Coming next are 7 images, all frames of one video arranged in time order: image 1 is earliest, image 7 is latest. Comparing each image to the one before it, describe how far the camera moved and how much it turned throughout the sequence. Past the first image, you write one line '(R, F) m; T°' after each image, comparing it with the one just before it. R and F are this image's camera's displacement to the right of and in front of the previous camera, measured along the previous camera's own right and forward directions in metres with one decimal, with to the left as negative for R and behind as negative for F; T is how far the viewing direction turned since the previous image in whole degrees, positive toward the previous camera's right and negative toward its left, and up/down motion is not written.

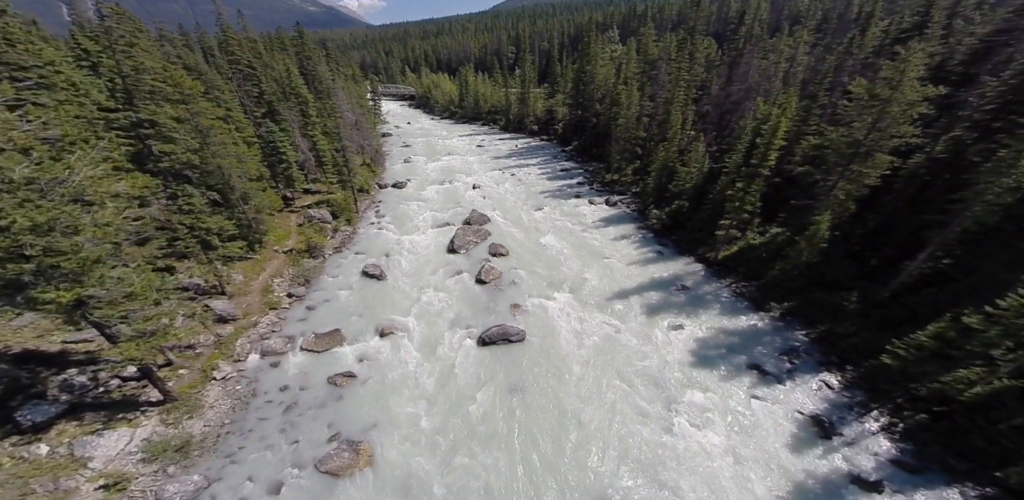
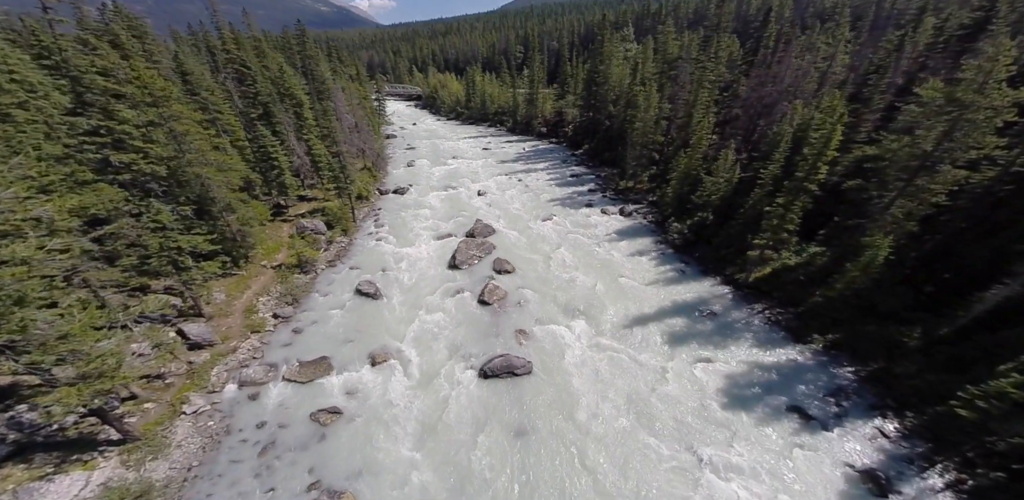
(-0.1, +2.4) m; -1°
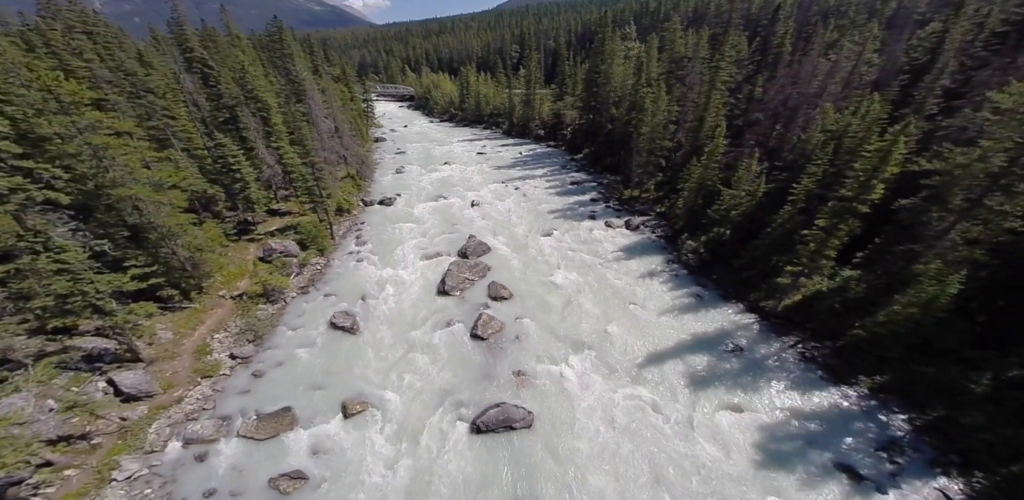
(0.0, +3.0) m; +1°
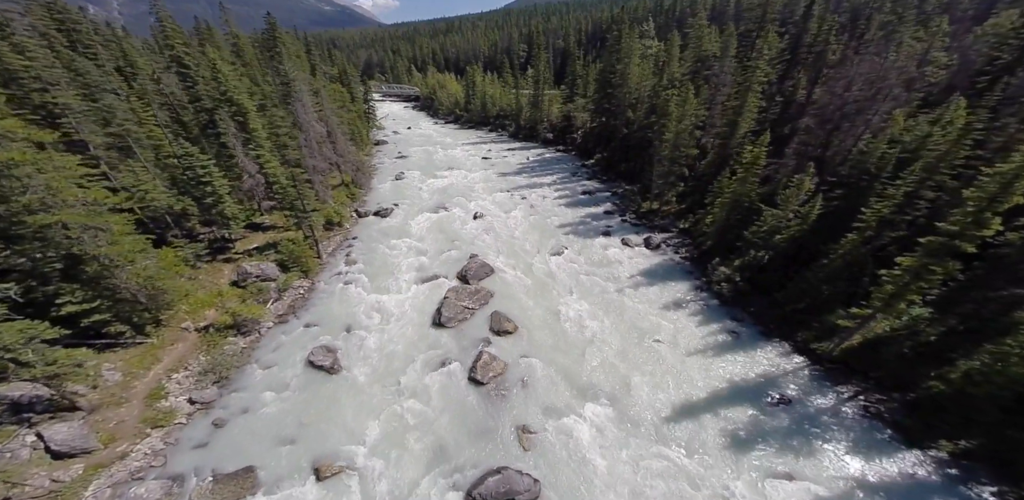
(0.0, +3.0) m; -1°
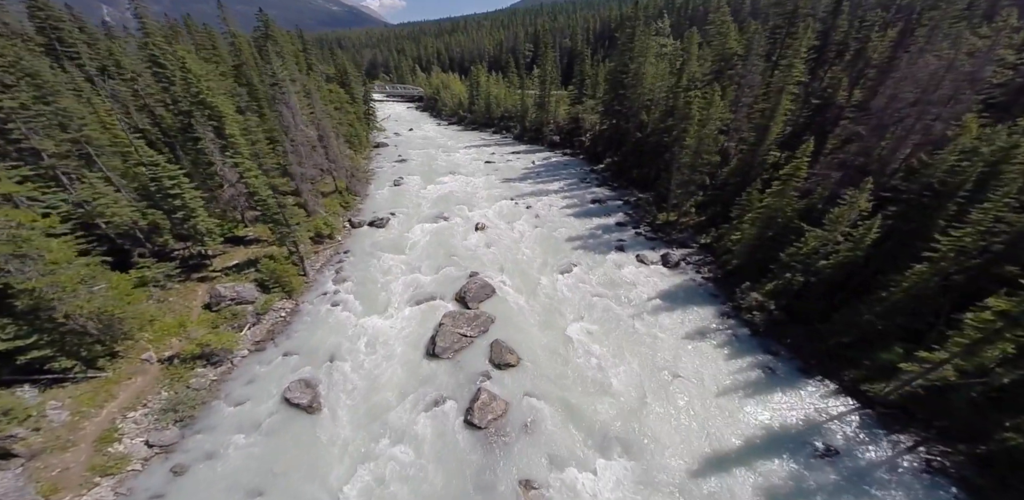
(+0.1, +2.3) m; -1°
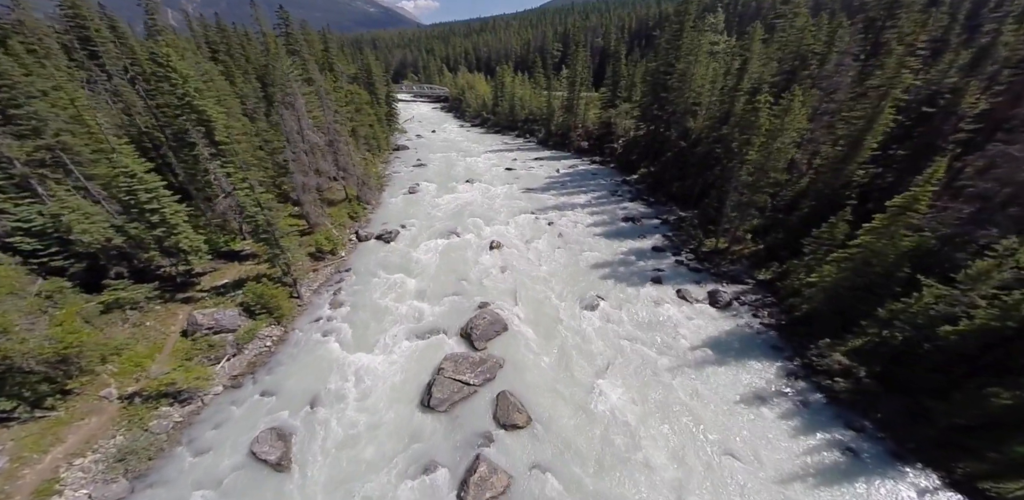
(+0.3, +3.3) m; -4°
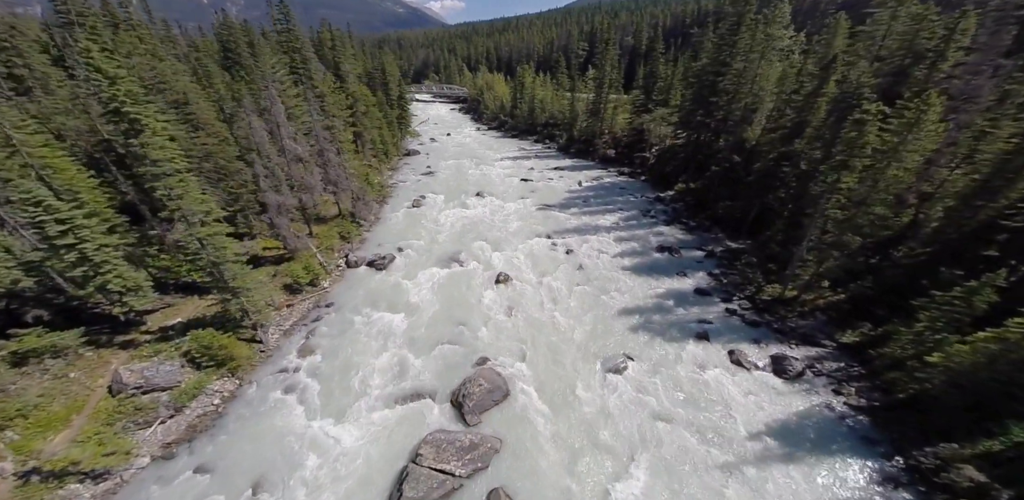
(+0.6, +4.1) m; -3°
